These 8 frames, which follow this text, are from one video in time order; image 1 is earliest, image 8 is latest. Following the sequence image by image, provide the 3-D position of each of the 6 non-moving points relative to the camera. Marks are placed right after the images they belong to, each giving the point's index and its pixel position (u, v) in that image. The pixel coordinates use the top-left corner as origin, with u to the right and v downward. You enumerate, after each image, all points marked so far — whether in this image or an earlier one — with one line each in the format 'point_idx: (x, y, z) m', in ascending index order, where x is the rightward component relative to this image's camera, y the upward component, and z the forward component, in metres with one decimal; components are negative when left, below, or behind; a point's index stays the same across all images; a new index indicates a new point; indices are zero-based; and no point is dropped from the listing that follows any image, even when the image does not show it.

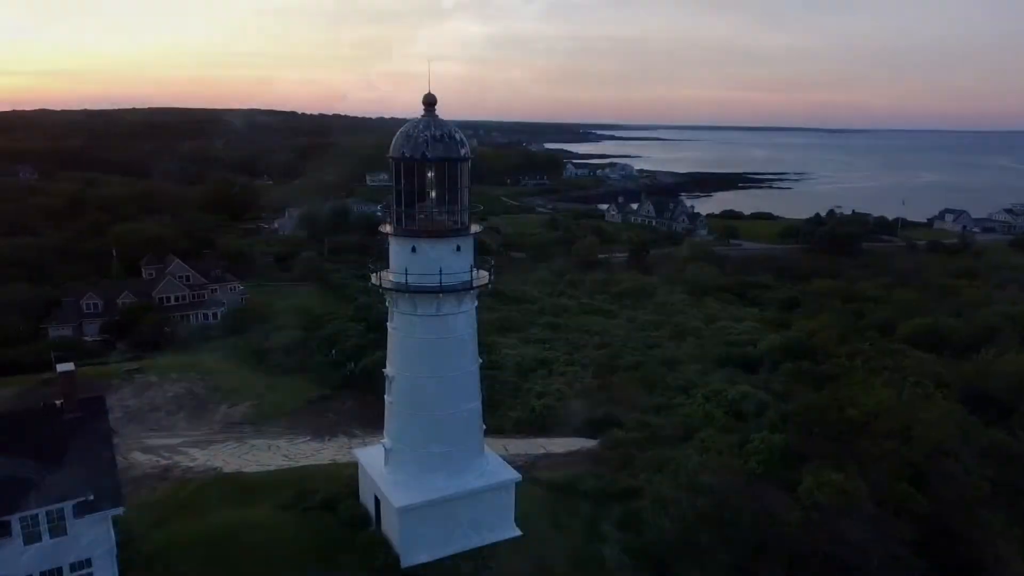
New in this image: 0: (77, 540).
0: (-7.4, -4.3, +12.1) m
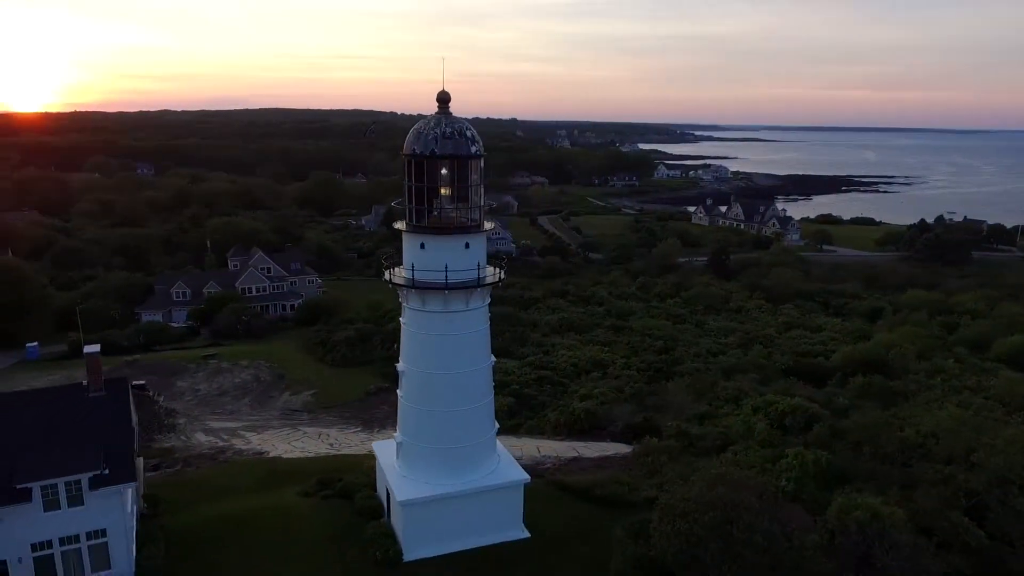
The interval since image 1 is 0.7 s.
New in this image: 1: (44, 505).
0: (-7.7, -4.0, +12.9) m
1: (-8.3, -3.8, +12.5) m
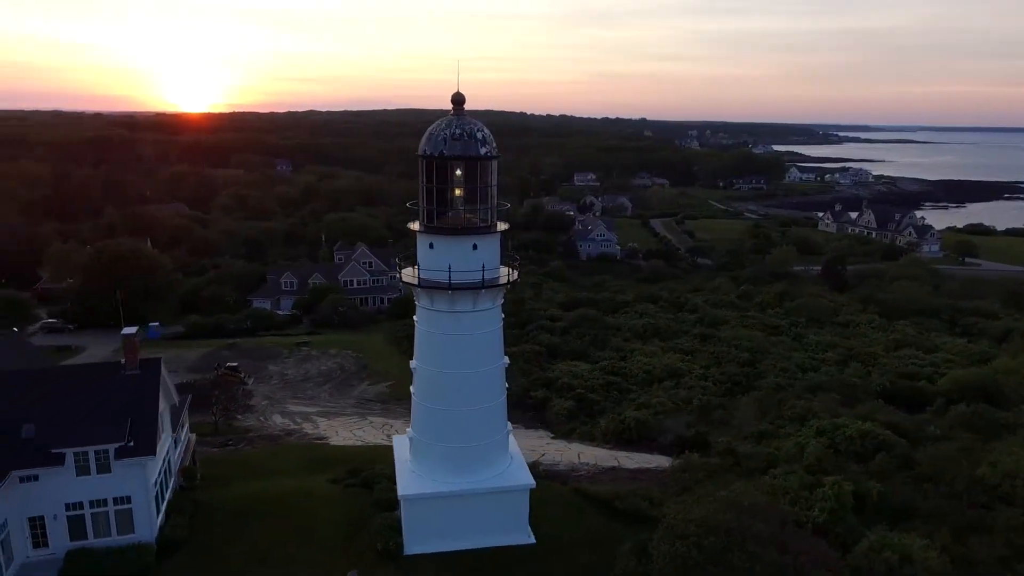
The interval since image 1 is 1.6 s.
0: (-7.9, -3.8, +14.1) m
1: (-8.5, -3.5, +13.9) m
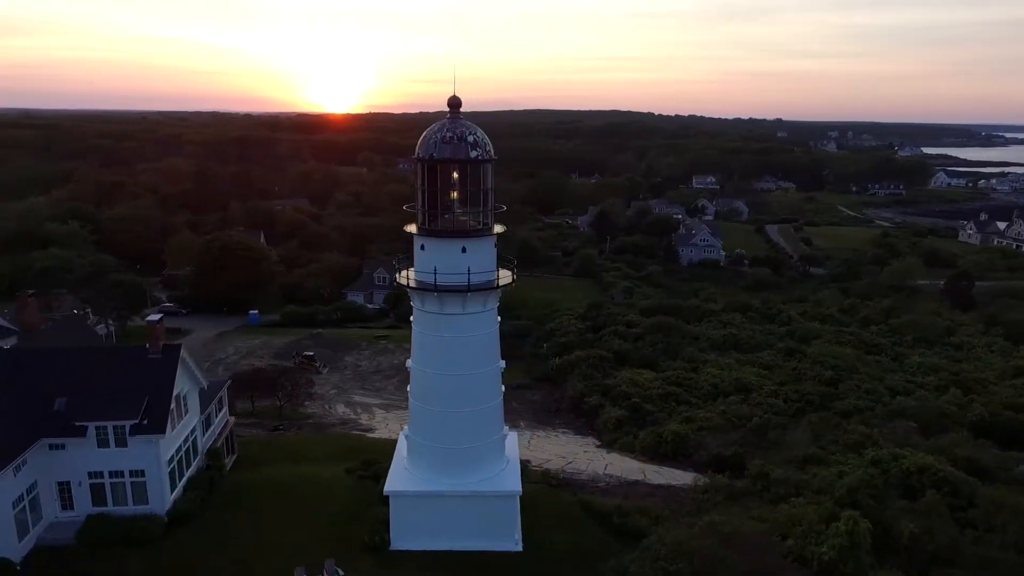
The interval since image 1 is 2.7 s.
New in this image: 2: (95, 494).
0: (-8.2, -3.6, +15.3) m
1: (-8.9, -3.3, +15.2) m
2: (-9.1, -4.5, +15.5) m
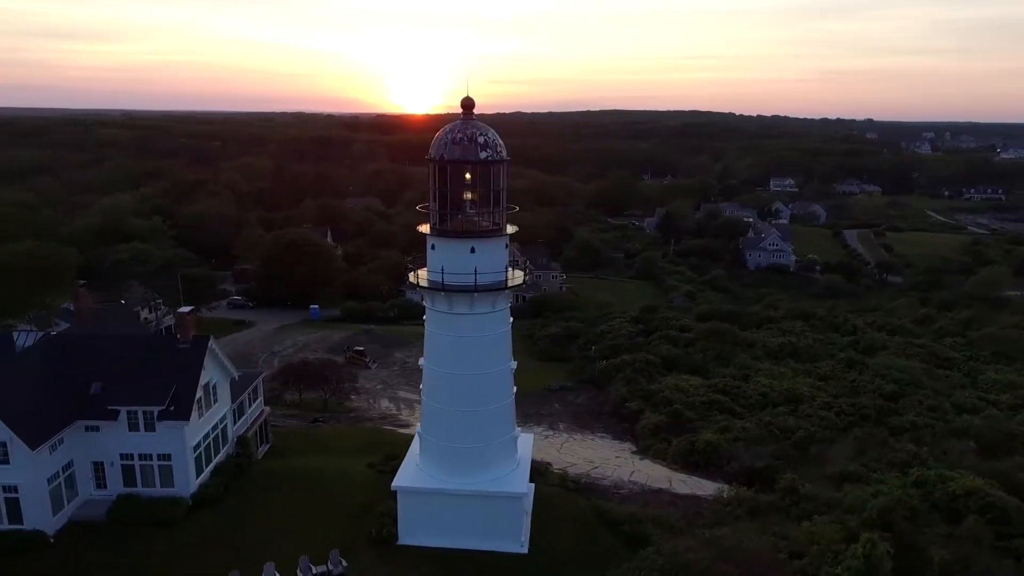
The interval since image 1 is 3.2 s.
0: (-8.0, -3.4, +16.2) m
1: (-8.7, -3.1, +16.1) m
2: (-8.9, -4.3, +16.4) m
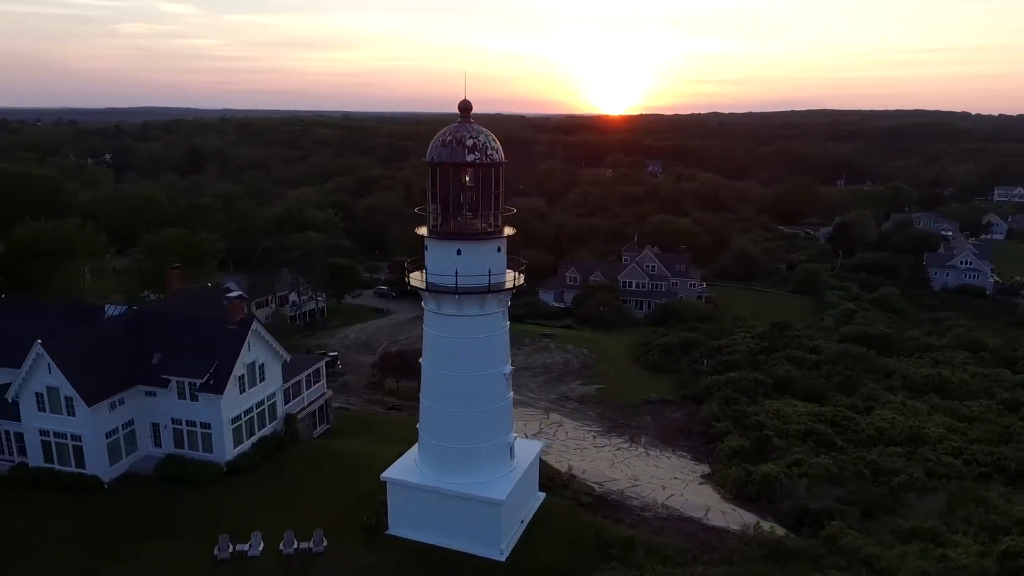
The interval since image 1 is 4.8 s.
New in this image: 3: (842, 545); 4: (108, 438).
0: (-7.9, -3.0, +18.1) m
1: (-8.6, -2.7, +18.2) m
2: (-8.7, -3.9, +18.5) m
3: (+7.7, -6.0, +16.5) m
4: (-10.0, -3.7, +17.5) m
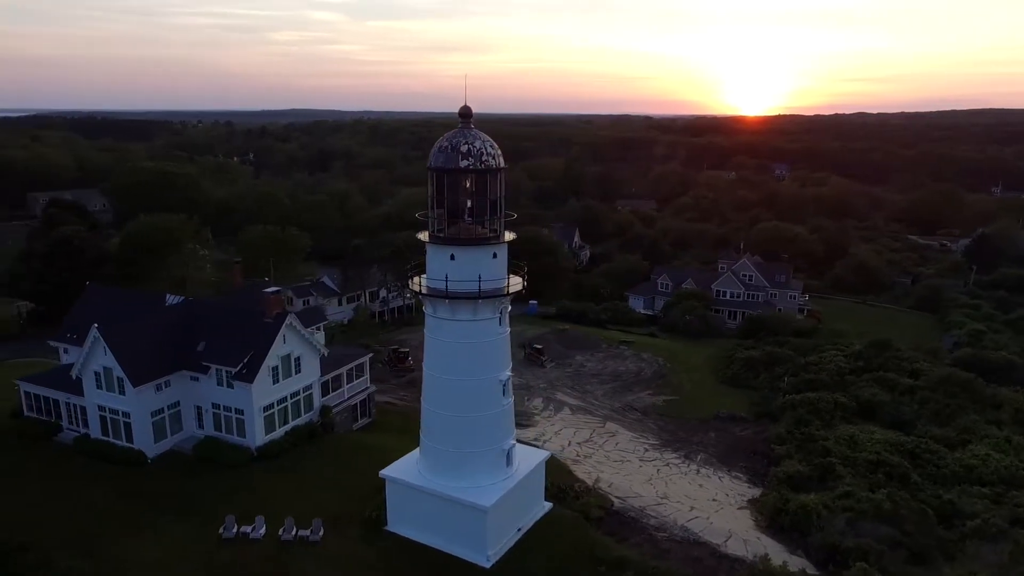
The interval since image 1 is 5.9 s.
0: (-7.5, -2.9, +19.3) m
1: (-8.1, -2.5, +19.5) m
2: (-8.3, -3.7, +19.9) m
3: (+7.5, -6.4, +15.0) m
4: (-9.6, -3.5, +19.1) m
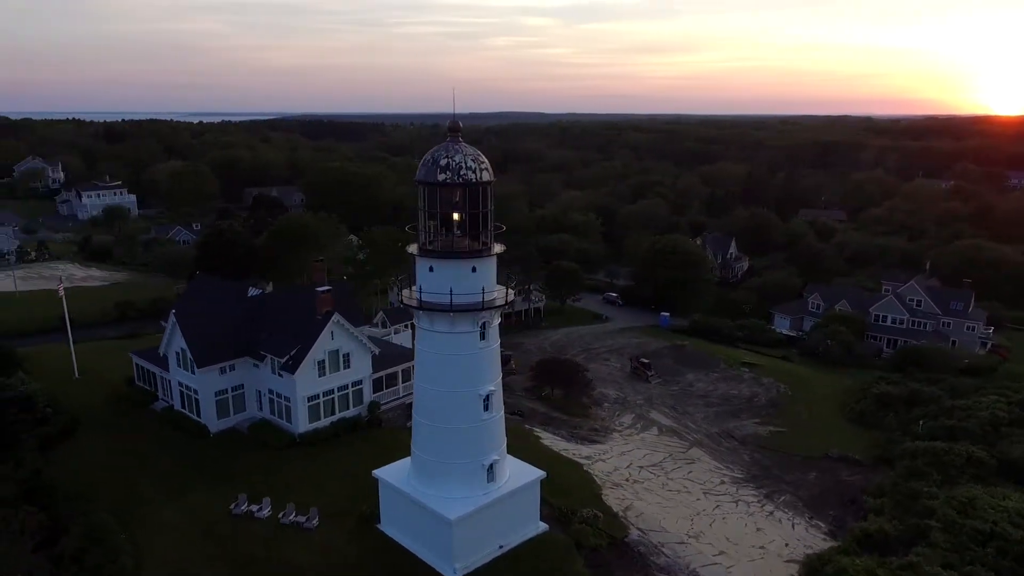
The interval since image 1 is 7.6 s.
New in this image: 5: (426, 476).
0: (-6.7, -2.8, +21.0) m
1: (-7.2, -2.4, +21.4) m
2: (-7.4, -3.6, +21.8) m
3: (+6.3, -7.1, +12.9) m
4: (-8.9, -3.2, +21.4) m
5: (-1.9, -4.3, +16.3) m
